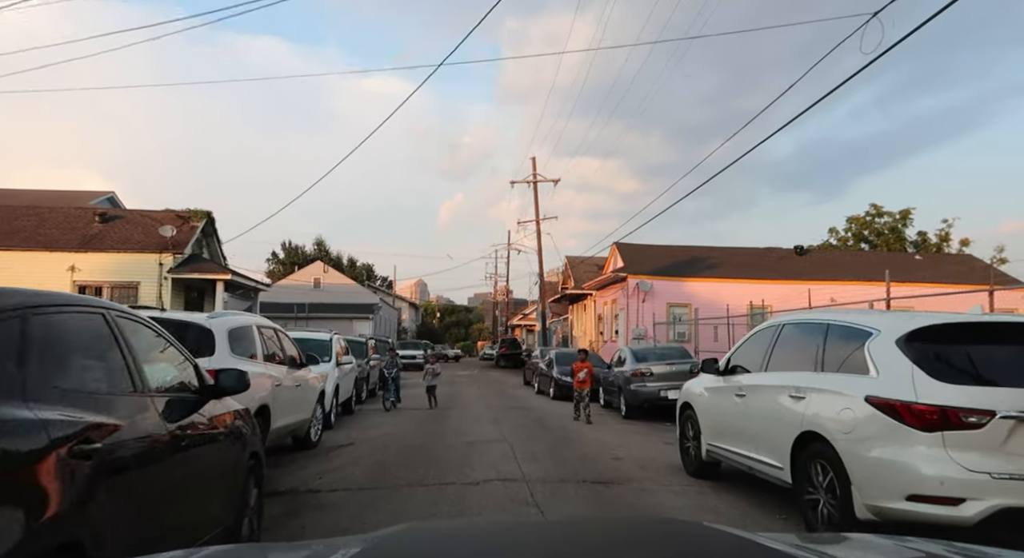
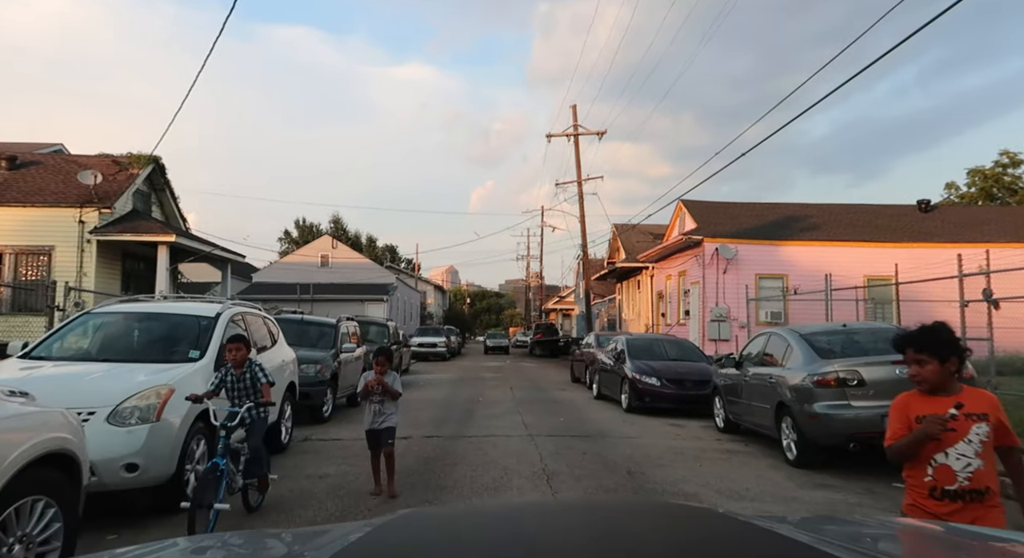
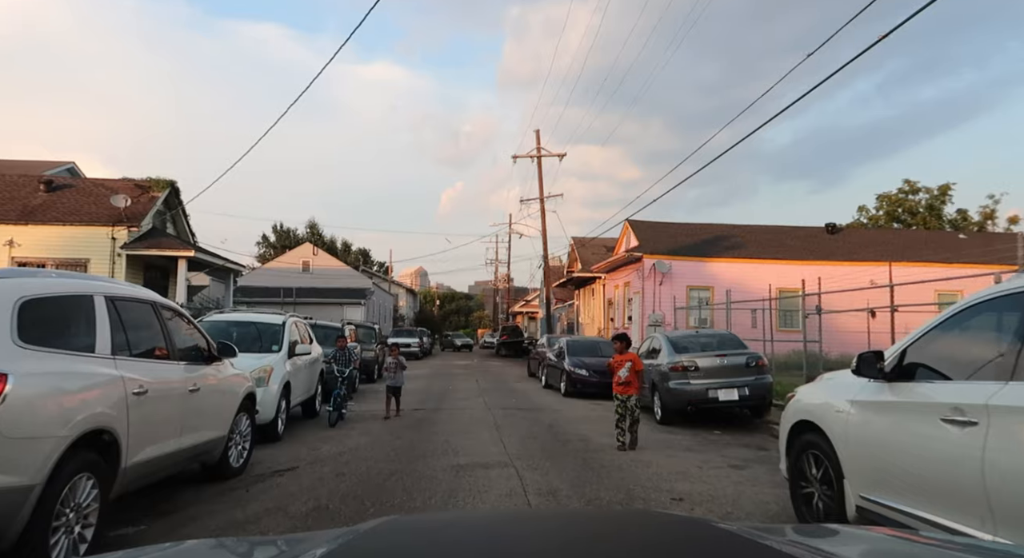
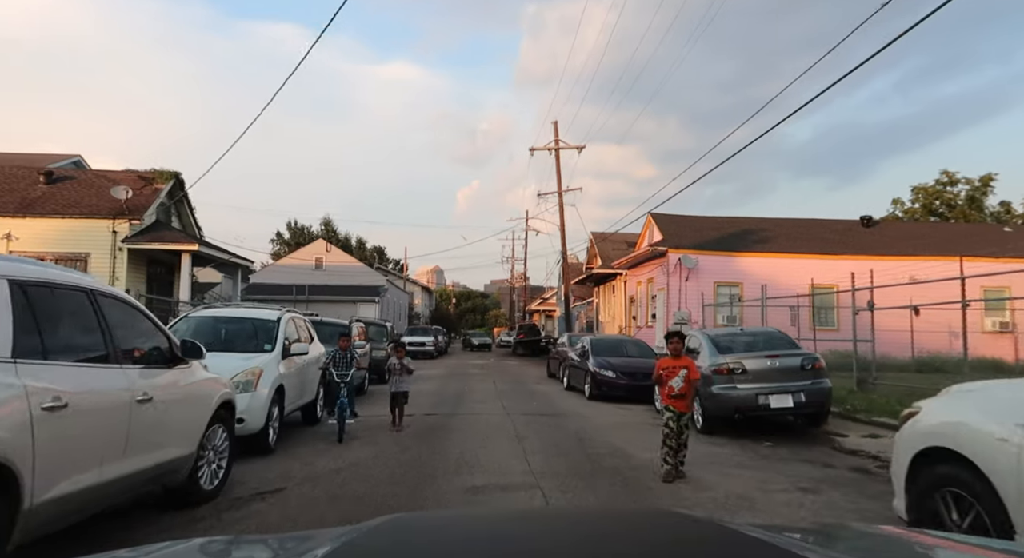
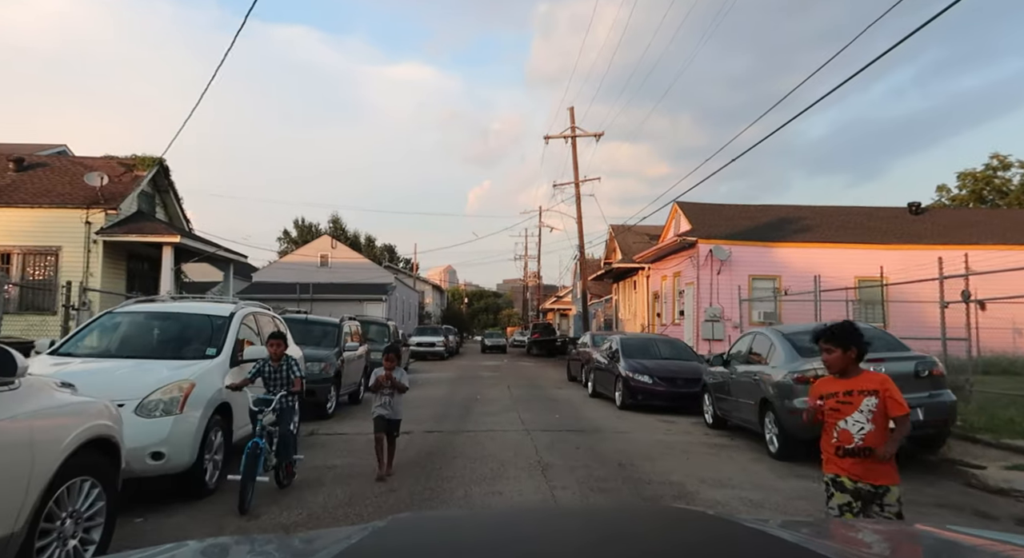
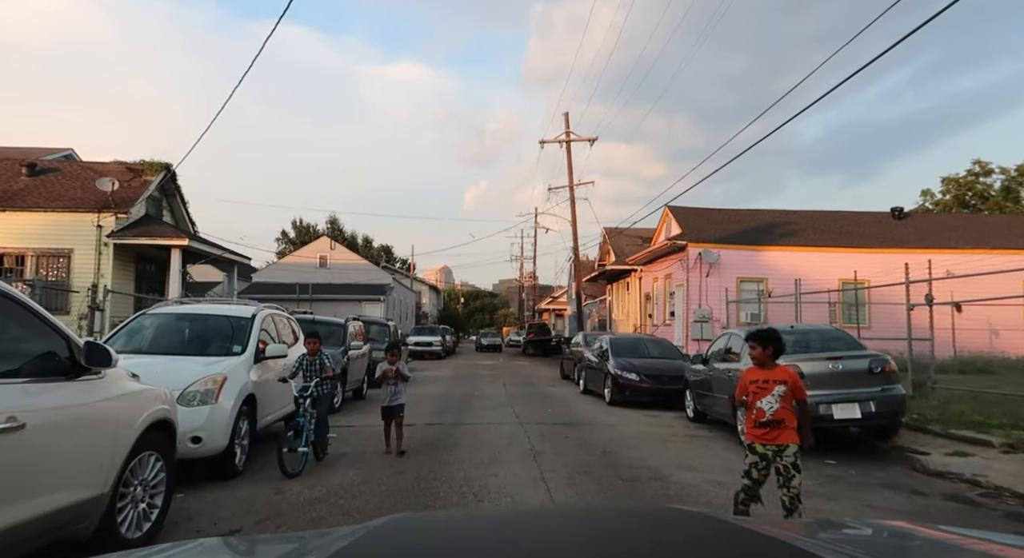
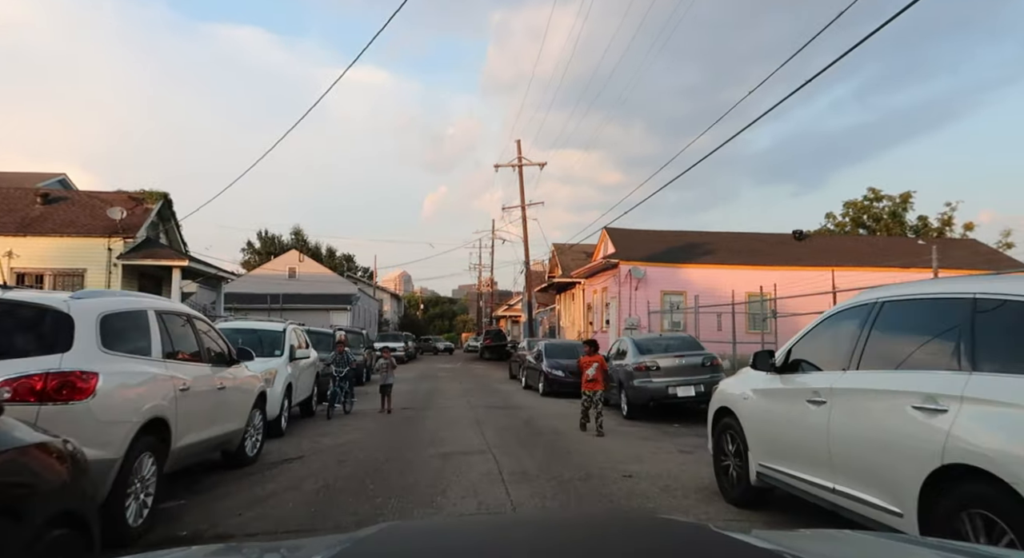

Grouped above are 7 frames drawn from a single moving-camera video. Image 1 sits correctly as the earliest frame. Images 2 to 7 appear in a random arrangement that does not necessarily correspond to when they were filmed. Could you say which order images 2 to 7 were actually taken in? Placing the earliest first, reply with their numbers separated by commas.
7, 3, 4, 6, 5, 2
